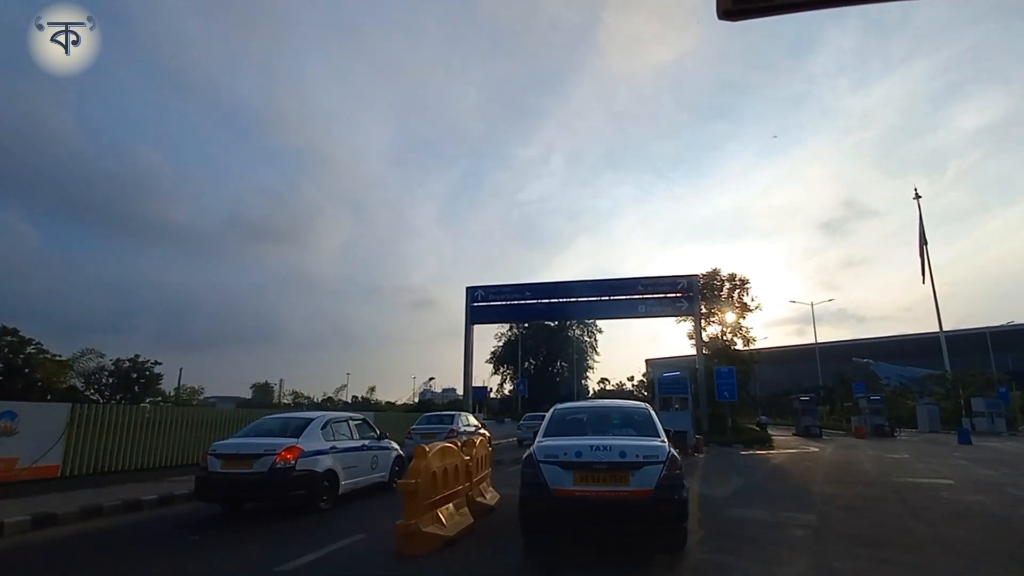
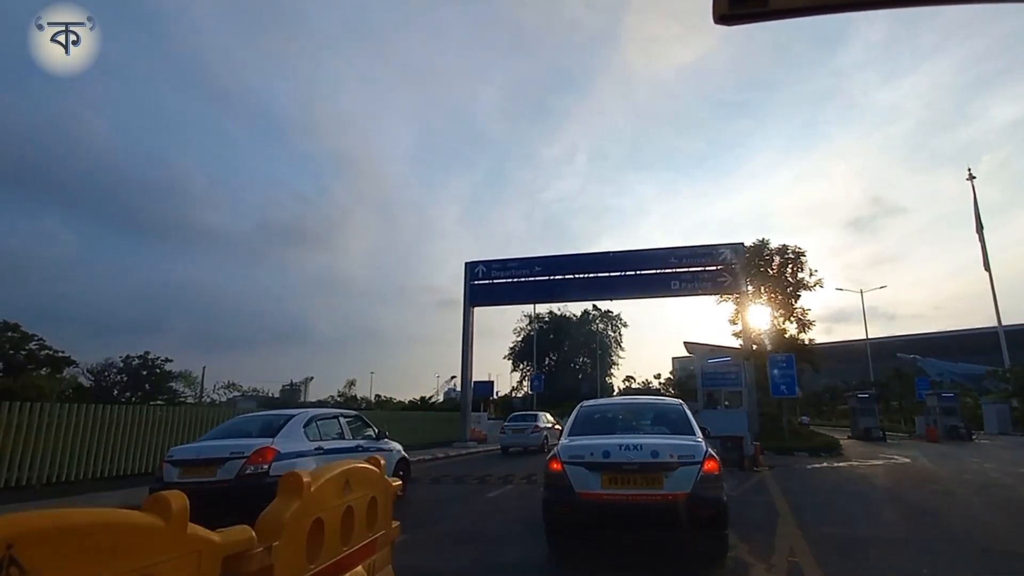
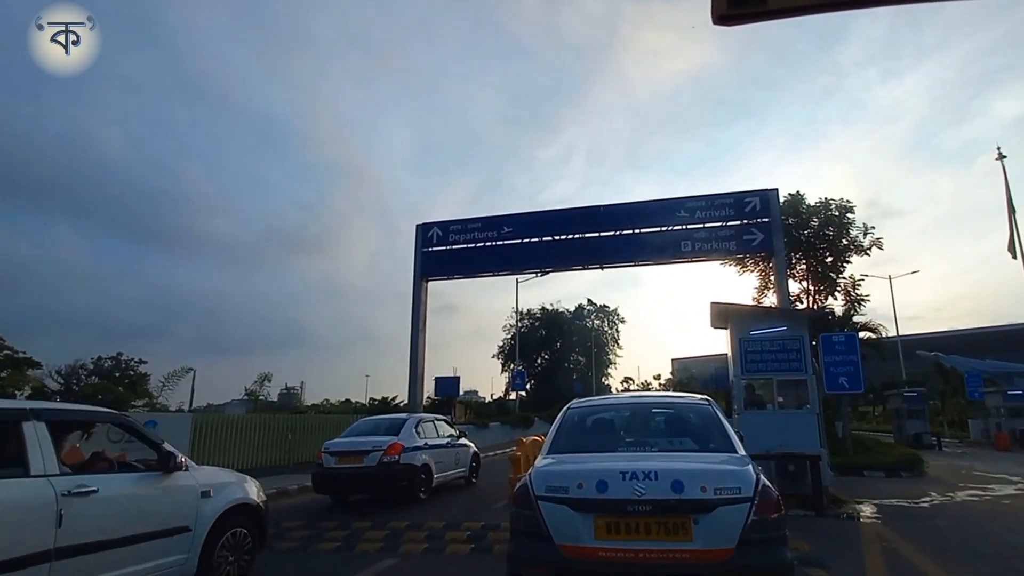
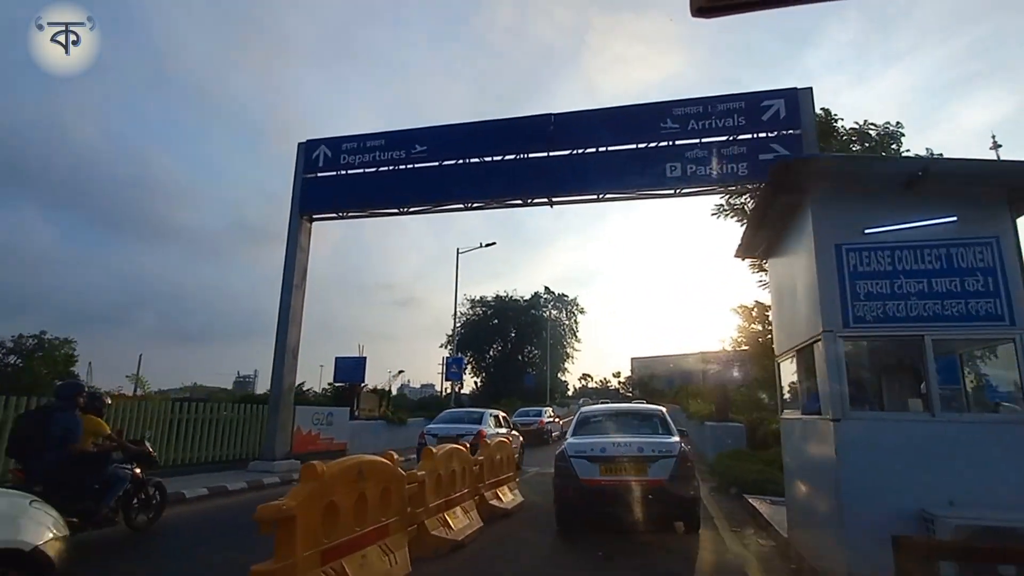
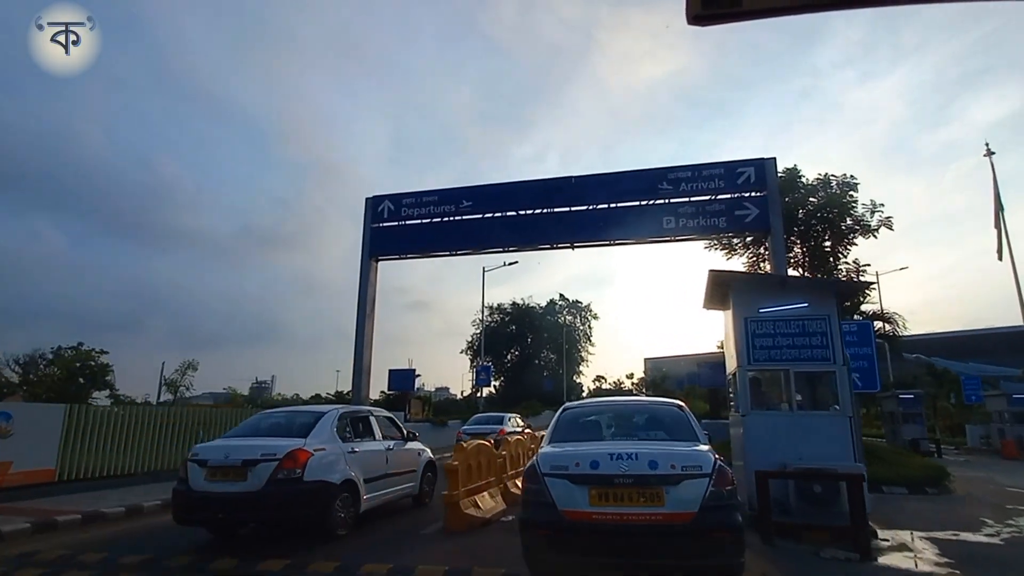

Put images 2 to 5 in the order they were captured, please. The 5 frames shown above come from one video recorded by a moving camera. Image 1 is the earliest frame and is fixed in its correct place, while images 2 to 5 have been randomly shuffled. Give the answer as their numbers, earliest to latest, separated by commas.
2, 3, 5, 4
